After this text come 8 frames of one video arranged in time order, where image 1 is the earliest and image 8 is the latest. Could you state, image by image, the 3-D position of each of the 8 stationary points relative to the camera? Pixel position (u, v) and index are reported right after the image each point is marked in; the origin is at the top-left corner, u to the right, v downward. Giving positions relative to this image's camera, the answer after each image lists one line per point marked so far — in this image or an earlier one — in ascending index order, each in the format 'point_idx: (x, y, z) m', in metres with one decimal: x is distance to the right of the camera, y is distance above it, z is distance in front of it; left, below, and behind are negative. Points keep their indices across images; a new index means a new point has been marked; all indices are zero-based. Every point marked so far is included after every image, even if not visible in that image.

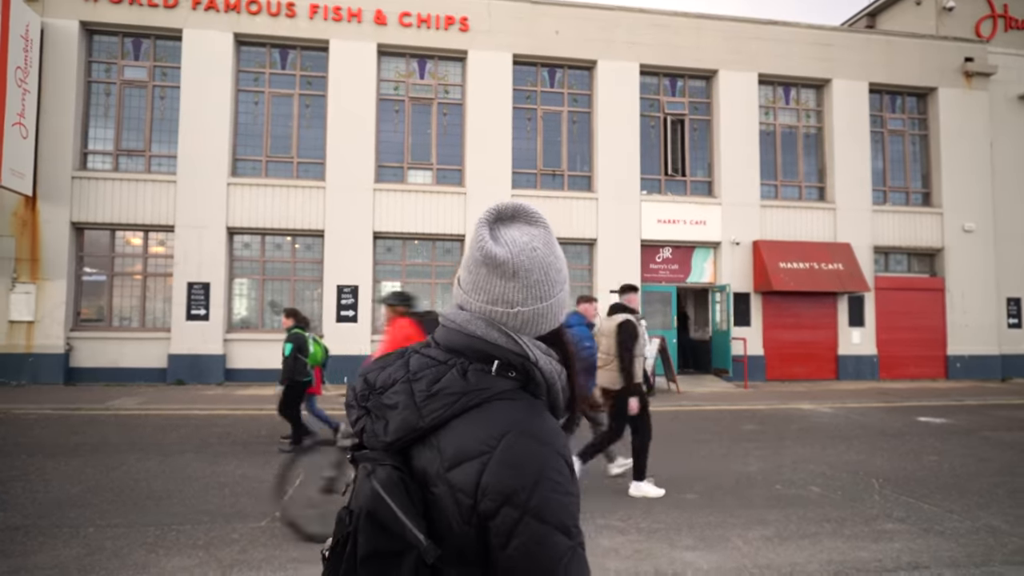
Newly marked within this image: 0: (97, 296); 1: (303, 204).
0: (-8.9, -0.2, +15.1) m
1: (-4.6, +1.9, +15.4) m
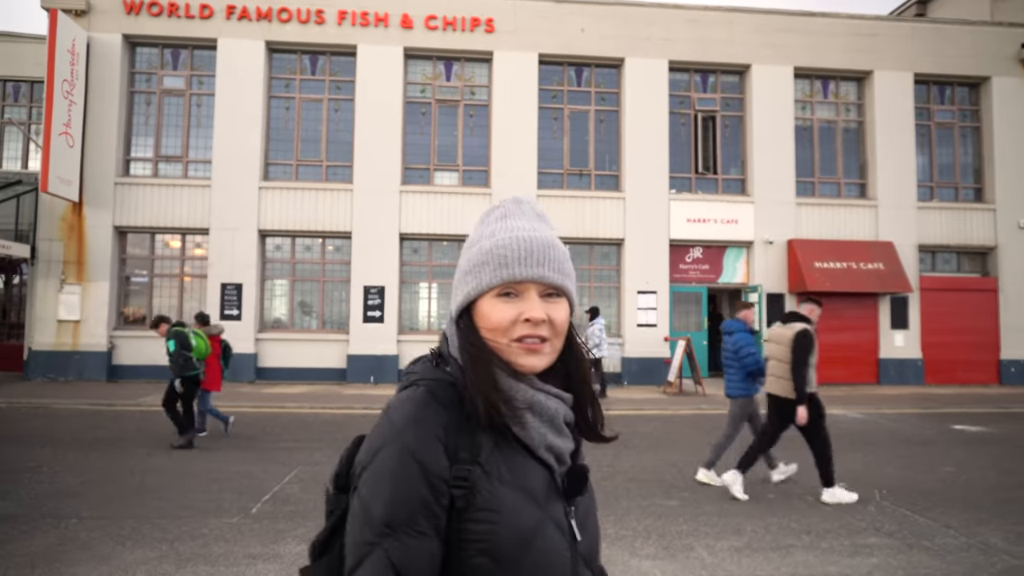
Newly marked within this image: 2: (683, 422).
0: (-8.4, -0.2, +15.7) m
1: (-4.0, +1.8, +15.7) m
2: (+2.7, -2.1, +11.1) m
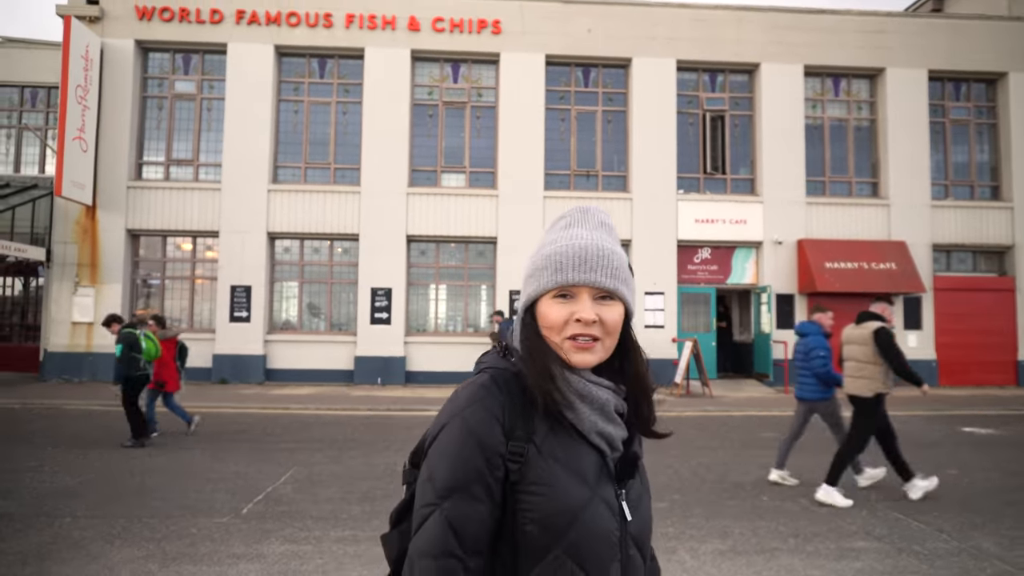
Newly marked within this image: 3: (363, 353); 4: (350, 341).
0: (-8.2, -0.2, +16.0) m
1: (-3.9, +1.8, +15.8) m
2: (+2.8, -2.1, +11.1) m
3: (-3.3, -1.4, +15.4) m
4: (-3.6, -1.2, +15.7) m
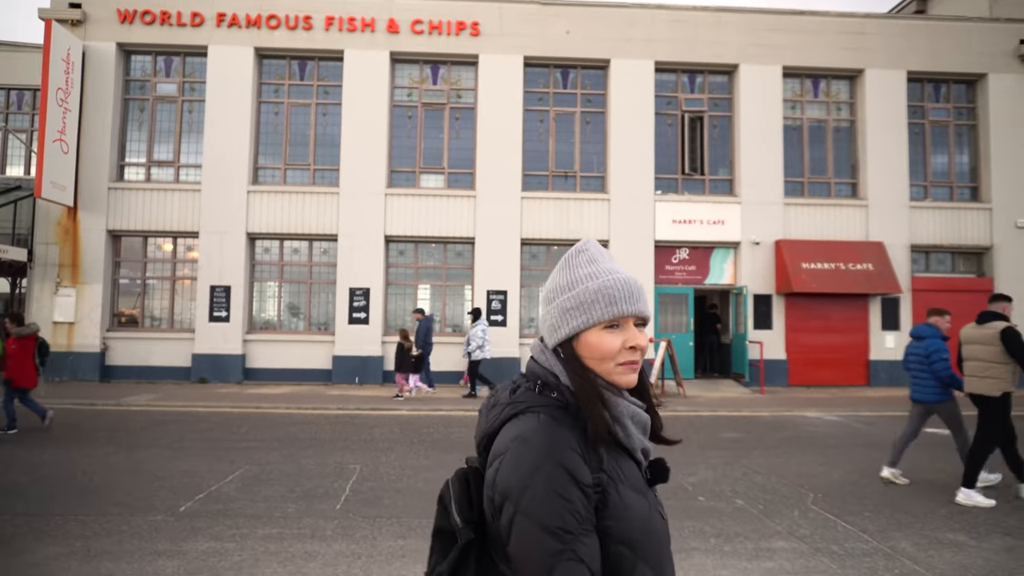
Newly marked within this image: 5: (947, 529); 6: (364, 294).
0: (-8.7, -0.2, +16.1) m
1: (-4.4, +1.8, +15.9) m
2: (+2.2, -2.2, +11.1) m
3: (-3.8, -1.4, +15.6) m
4: (-4.1, -1.2, +15.8) m
5: (+3.5, -2.0, +5.7) m
6: (-3.3, -0.1, +15.7) m
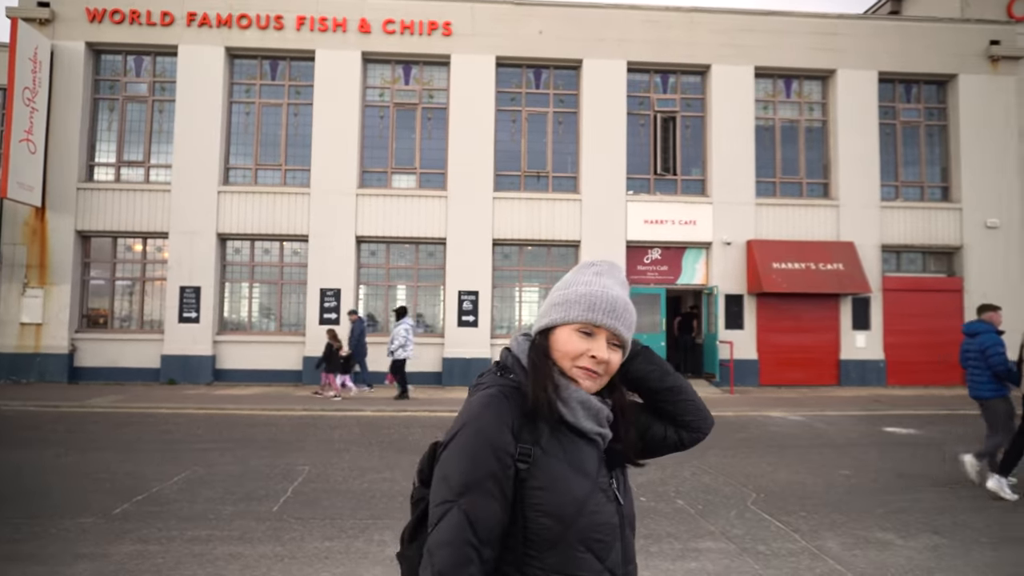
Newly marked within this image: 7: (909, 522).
0: (-9.4, -0.3, +16.0) m
1: (-5.0, +1.8, +15.9) m
2: (+1.6, -2.2, +11.2) m
3: (-4.4, -1.4, +15.5) m
4: (-4.8, -1.2, +15.7) m
5: (+3.0, -2.0, +5.7) m
6: (-3.9, -0.2, +15.7) m
7: (+3.3, -2.0, +5.9) m
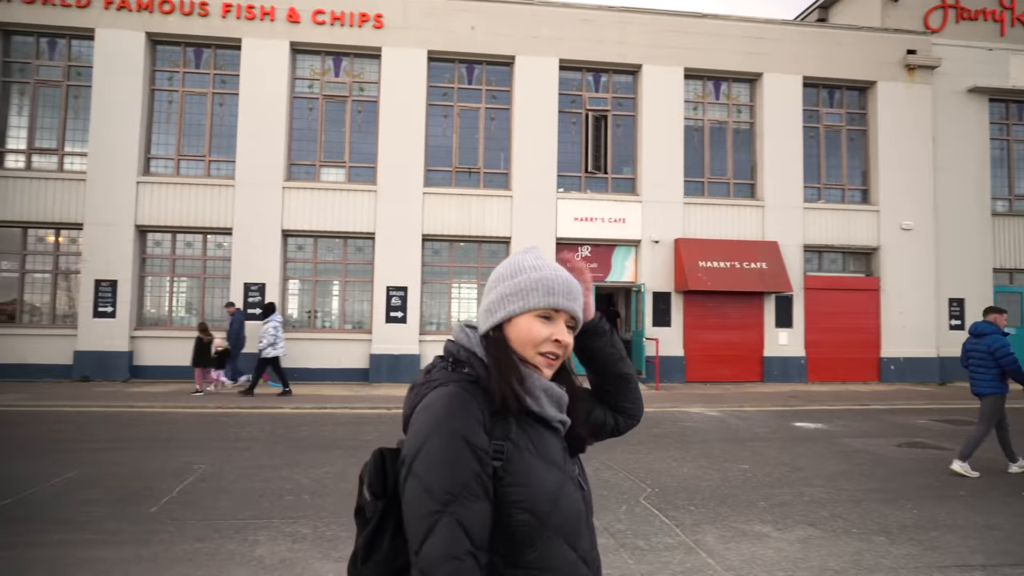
0: (-10.9, -0.1, +15.3) m
1: (-6.6, +1.9, +15.4) m
2: (+0.3, -2.1, +11.2) m
3: (-6.0, -1.3, +15.1) m
4: (-6.3, -1.1, +15.3) m
5: (+2.0, -1.9, +5.8) m
6: (-5.5, 0.0, +15.3) m
7: (+2.4, -1.9, +6.0) m
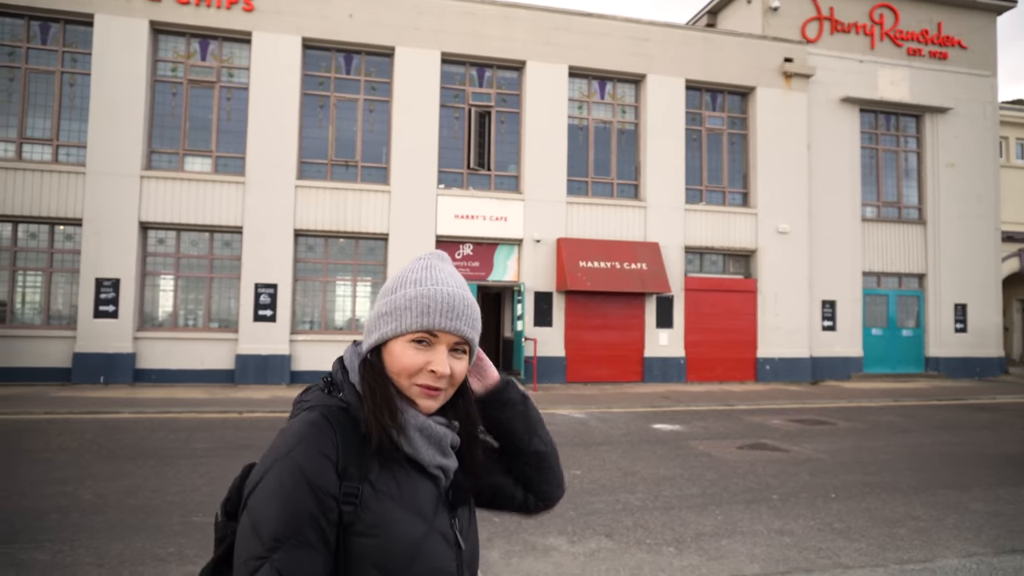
0: (-13.5, 0.0, +13.7) m
1: (-9.2, +2.0, +14.3) m
2: (-1.9, -2.1, +10.8) m
3: (-8.6, -1.2, +14.0) m
4: (-8.9, -1.0, +14.2) m
5: (+0.3, -2.0, +5.6) m
6: (-8.1, 0.0, +14.3) m
7: (+0.6, -2.0, +5.8) m
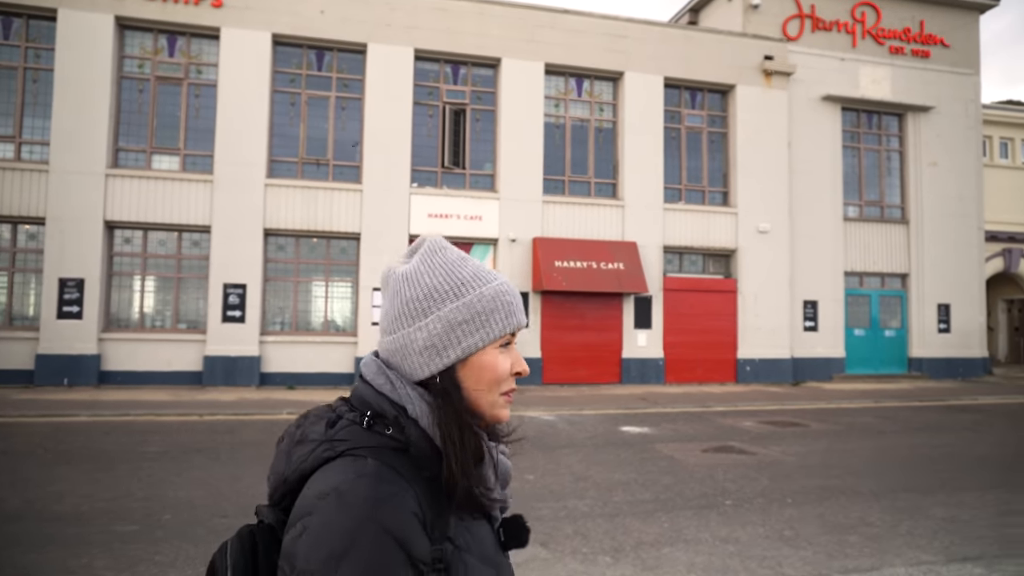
0: (-14.1, 0.0, +13.4) m
1: (-9.7, +2.0, +14.0) m
2: (-2.4, -2.1, +10.5) m
3: (-9.2, -1.2, +13.8) m
4: (-9.5, -1.0, +13.9) m
5: (-0.2, -1.9, +5.4) m
6: (-8.7, 0.0, +14.0) m
7: (+0.1, -1.9, +5.6) m
